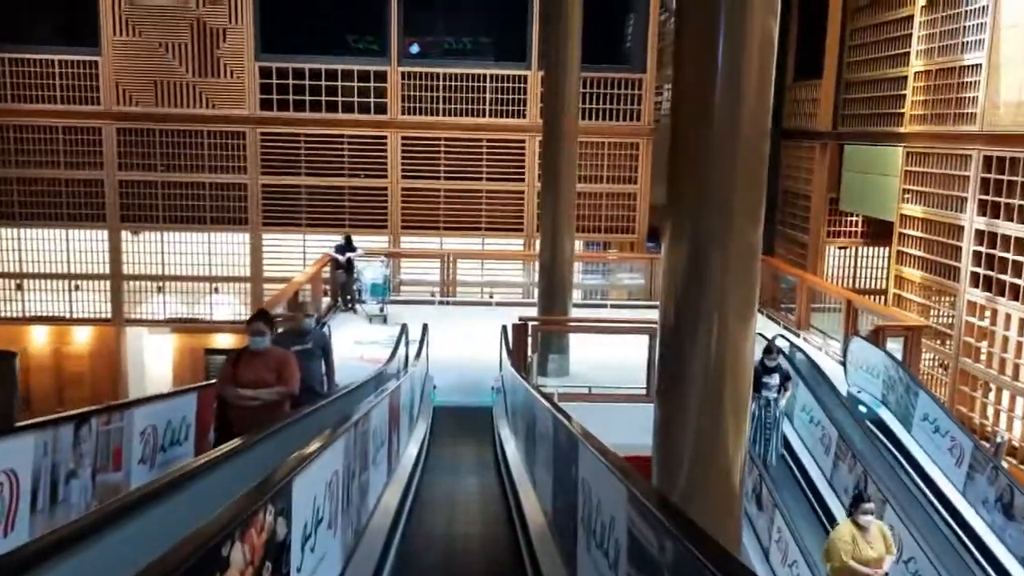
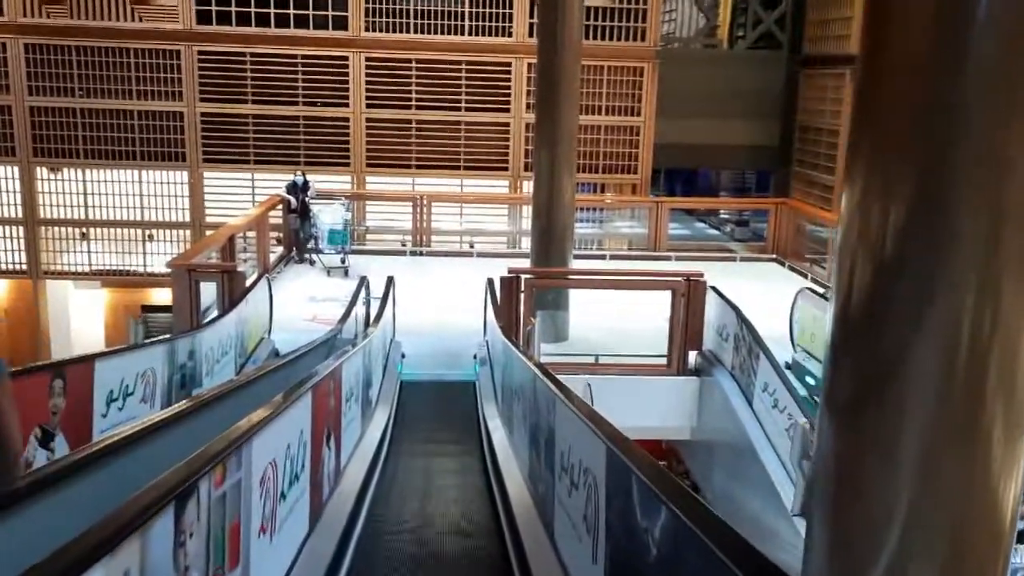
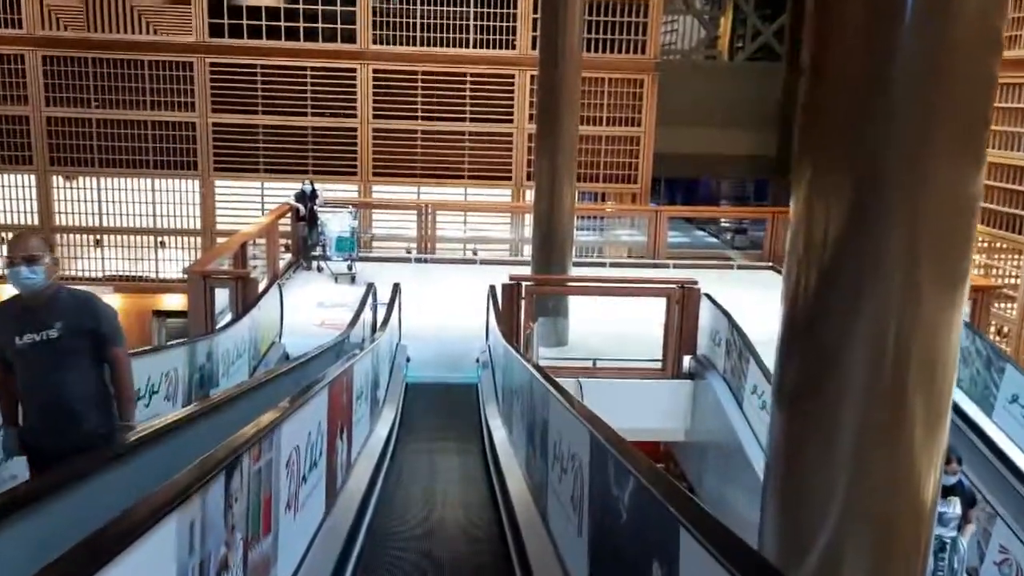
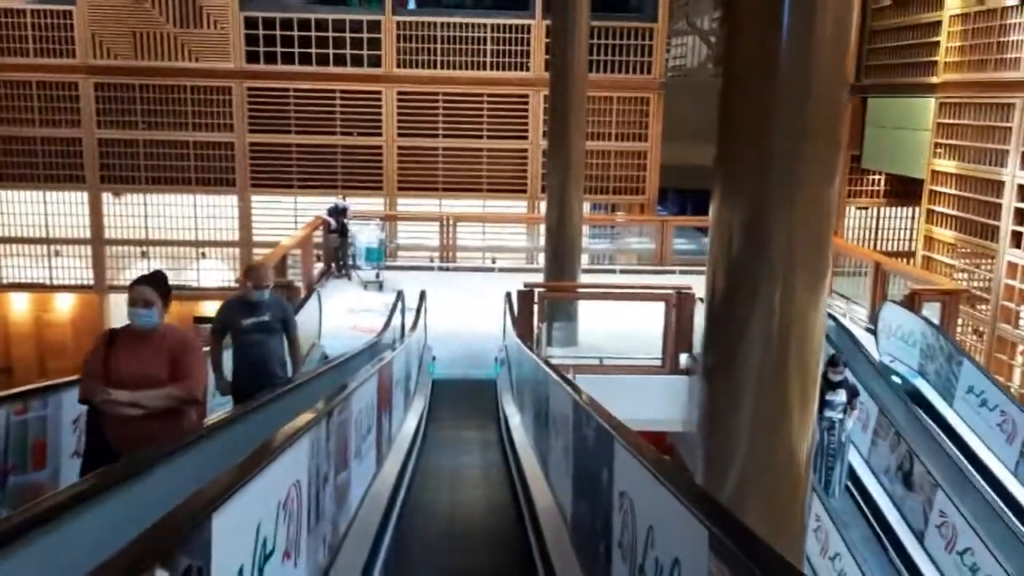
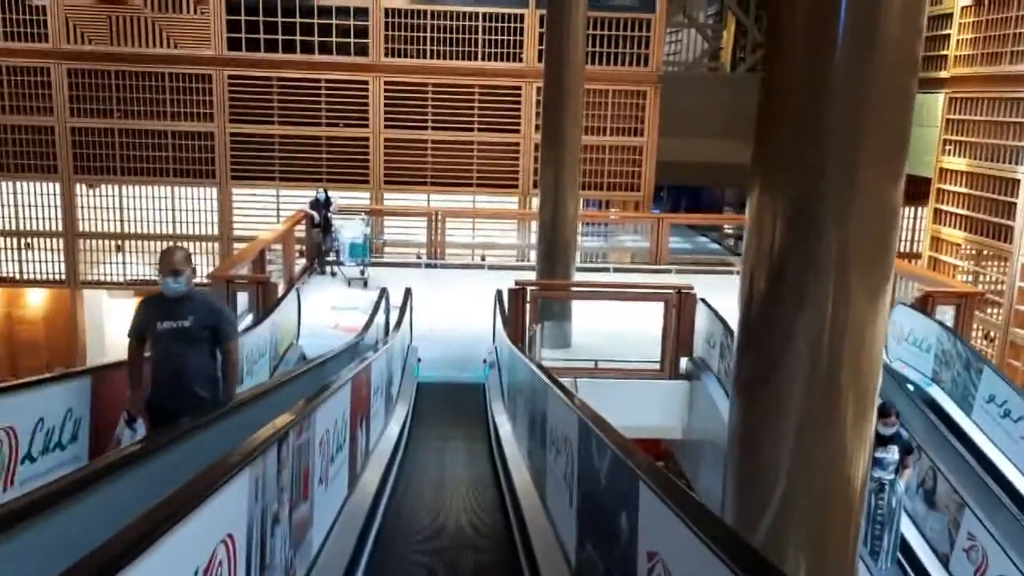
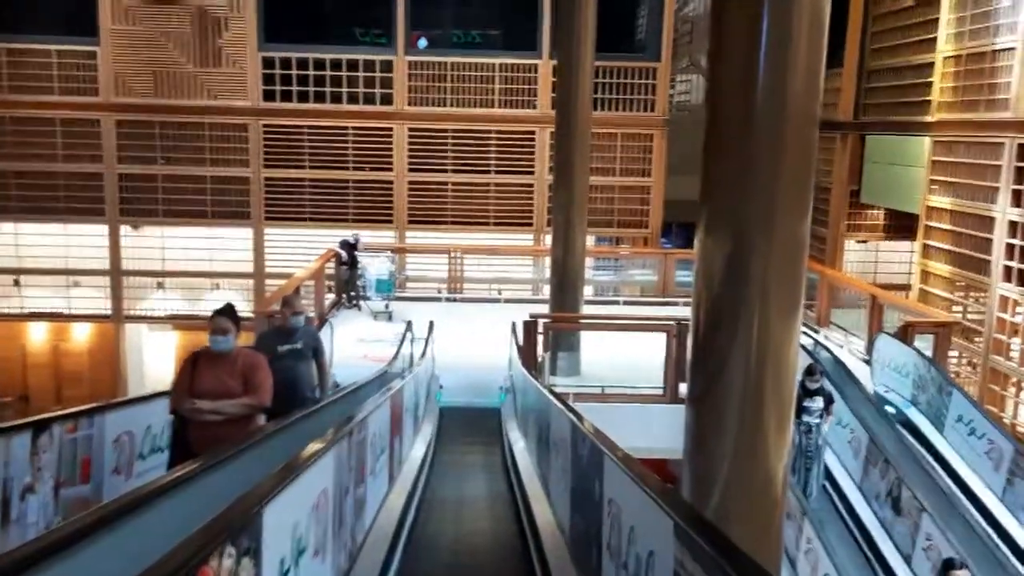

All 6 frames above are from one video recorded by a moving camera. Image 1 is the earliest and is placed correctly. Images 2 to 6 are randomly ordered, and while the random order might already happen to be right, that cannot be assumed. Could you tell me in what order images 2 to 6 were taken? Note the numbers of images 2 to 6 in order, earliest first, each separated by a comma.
6, 4, 5, 3, 2
